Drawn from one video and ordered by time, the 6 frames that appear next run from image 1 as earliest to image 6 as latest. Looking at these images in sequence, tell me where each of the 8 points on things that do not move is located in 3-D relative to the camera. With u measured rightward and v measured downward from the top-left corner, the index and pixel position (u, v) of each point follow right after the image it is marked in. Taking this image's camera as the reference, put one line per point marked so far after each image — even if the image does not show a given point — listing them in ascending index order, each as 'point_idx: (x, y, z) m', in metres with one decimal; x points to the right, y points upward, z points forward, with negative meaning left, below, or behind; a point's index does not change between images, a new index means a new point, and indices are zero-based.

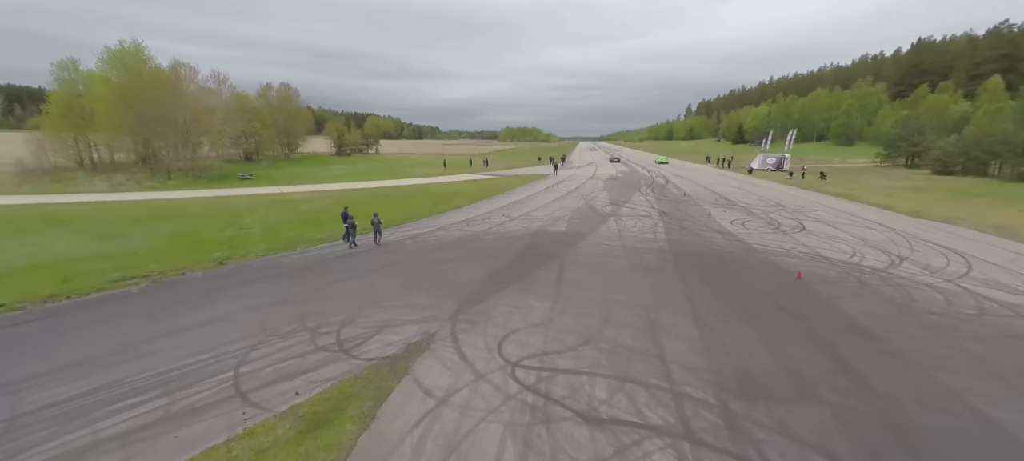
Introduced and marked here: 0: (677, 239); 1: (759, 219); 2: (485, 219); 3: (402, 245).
0: (+6.3, -0.3, +13.9) m
1: (+11.0, +0.5, +16.4) m
2: (-1.3, +0.5, +17.8) m
3: (-4.2, -0.5, +13.9) m
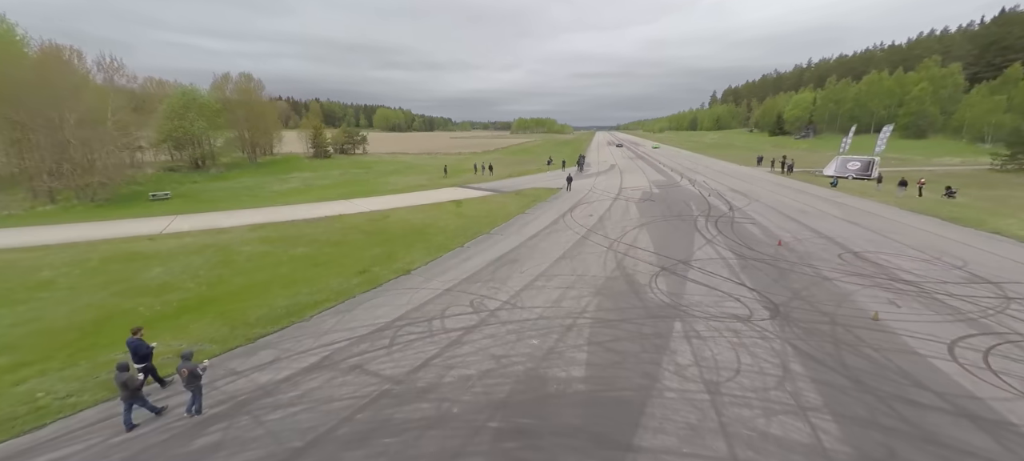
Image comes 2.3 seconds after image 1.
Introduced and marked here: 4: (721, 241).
0: (+5.3, -3.2, +5.2) m
1: (+10.2, -2.4, +7.5) m
2: (-2.1, -2.3, +9.4) m
3: (-5.1, -3.4, +5.6) m
4: (+8.3, -0.4, +14.5) m
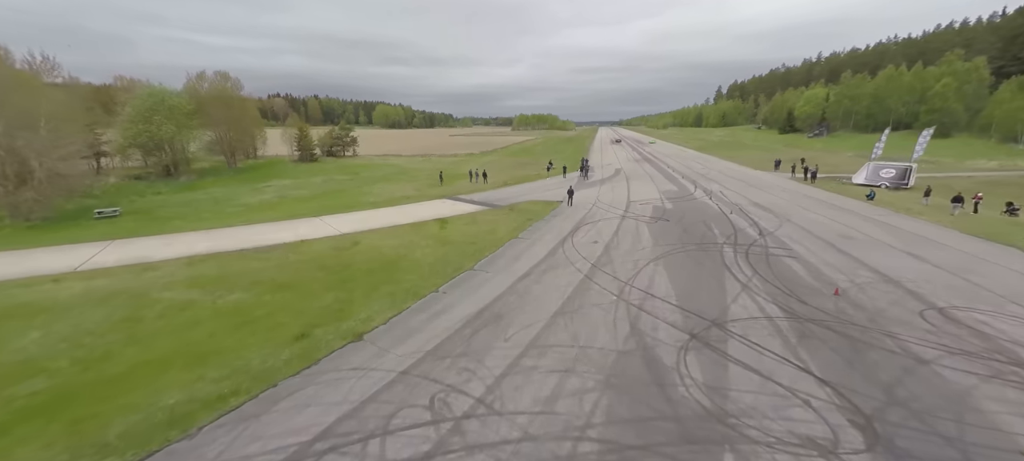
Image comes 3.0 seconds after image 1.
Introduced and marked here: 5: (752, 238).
0: (+4.8, -4.7, +2.3) m
1: (+9.7, -3.8, +4.5) m
2: (-2.6, -3.7, +6.5) m
3: (-5.6, -4.9, +2.8) m
4: (+7.8, -1.8, +11.5) m
5: (+10.6, -0.3, +16.2) m
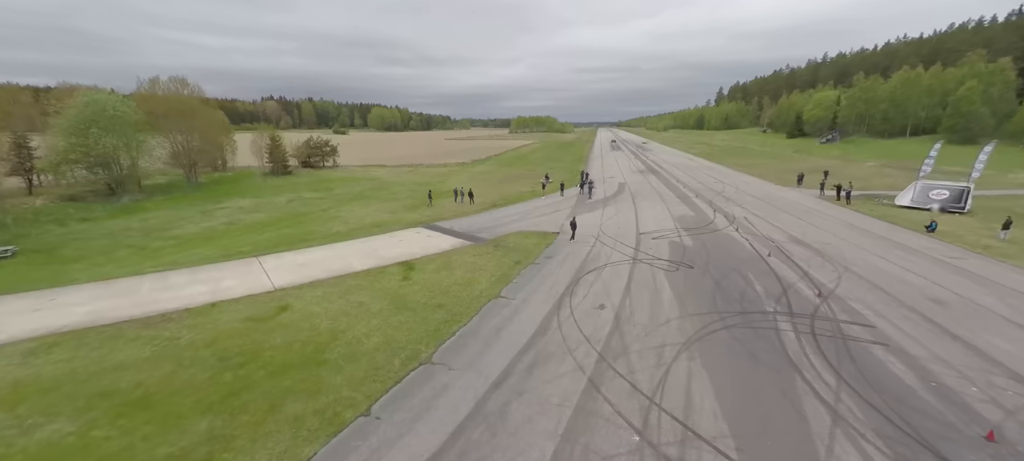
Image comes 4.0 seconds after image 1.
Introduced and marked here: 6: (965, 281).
0: (+4.1, -6.7, -1.8) m
1: (+9.0, -5.8, +0.5) m
2: (-3.3, -5.7, +2.4) m
3: (-6.3, -6.9, -1.4) m
4: (+7.1, -3.8, +7.4) m
5: (+9.9, -2.3, +12.1) m
6: (+16.8, -1.7, +13.7) m
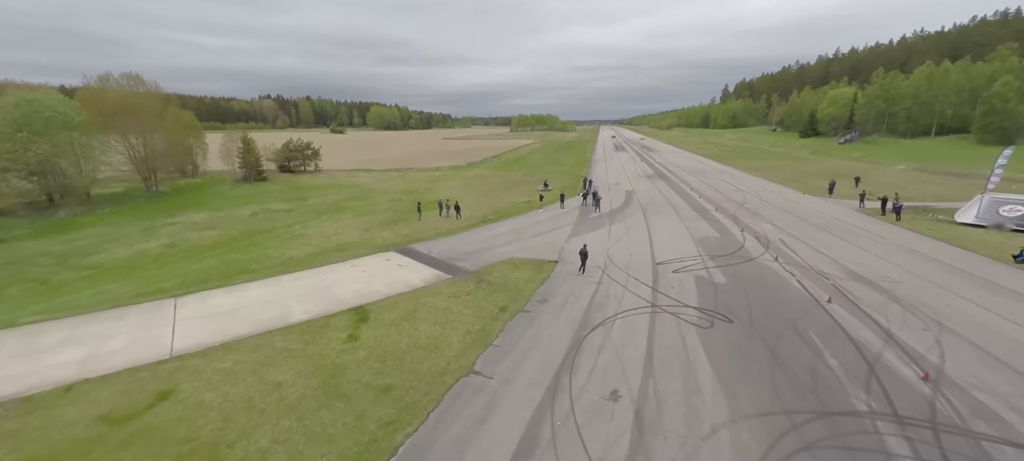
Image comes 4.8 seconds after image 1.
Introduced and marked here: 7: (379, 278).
0: (+3.4, -8.1, -5.5) m
1: (+8.3, -7.2, -3.3) m
2: (-3.9, -7.1, -1.3) m
3: (-7.0, -8.3, -5.0) m
4: (+6.4, -5.1, +3.6) m
5: (+9.2, -3.6, +8.3) m
6: (+16.2, -3.1, +9.9) m
7: (-5.7, -1.9, +15.8) m
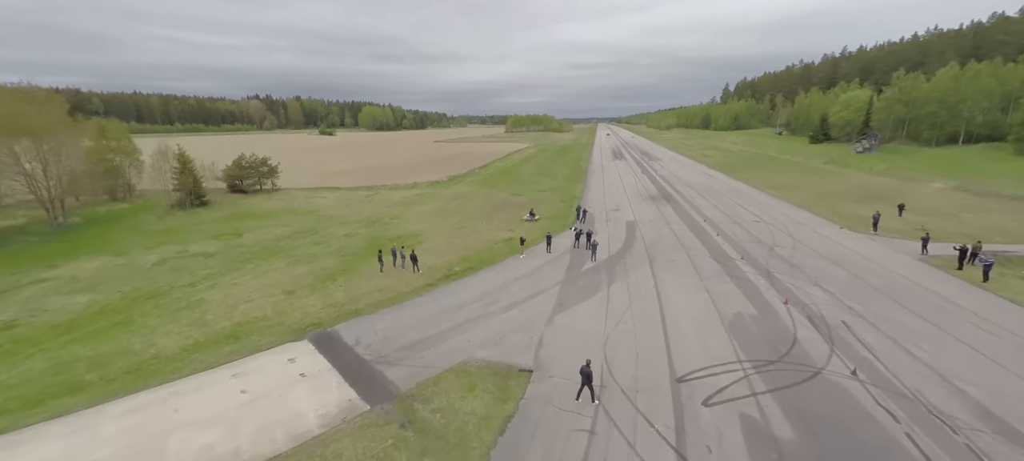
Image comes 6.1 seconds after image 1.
0: (+2.0, -11.2, -10.9) m
1: (+6.9, -10.3, -8.6) m
2: (-5.3, -10.3, -6.7) m
3: (-8.4, -11.5, -10.4) m
4: (+5.0, -8.2, -1.7) m
5: (+7.8, -6.7, +3.0) m
6: (+14.8, -6.1, +4.6) m
7: (-7.2, -4.9, +10.4) m
